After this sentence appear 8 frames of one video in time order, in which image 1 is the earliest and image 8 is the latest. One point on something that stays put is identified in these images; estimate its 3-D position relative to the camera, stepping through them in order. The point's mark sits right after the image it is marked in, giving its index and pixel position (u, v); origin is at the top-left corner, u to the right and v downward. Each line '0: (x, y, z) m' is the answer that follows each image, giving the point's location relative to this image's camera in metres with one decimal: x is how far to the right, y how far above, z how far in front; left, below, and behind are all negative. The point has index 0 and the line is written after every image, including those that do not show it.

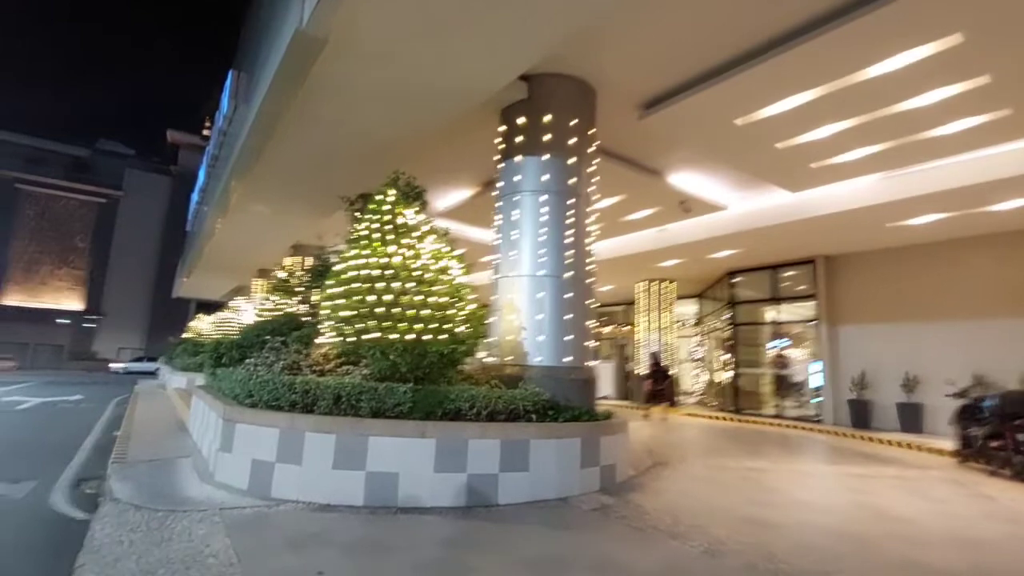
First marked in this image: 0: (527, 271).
0: (+0.2, +0.2, +7.1) m
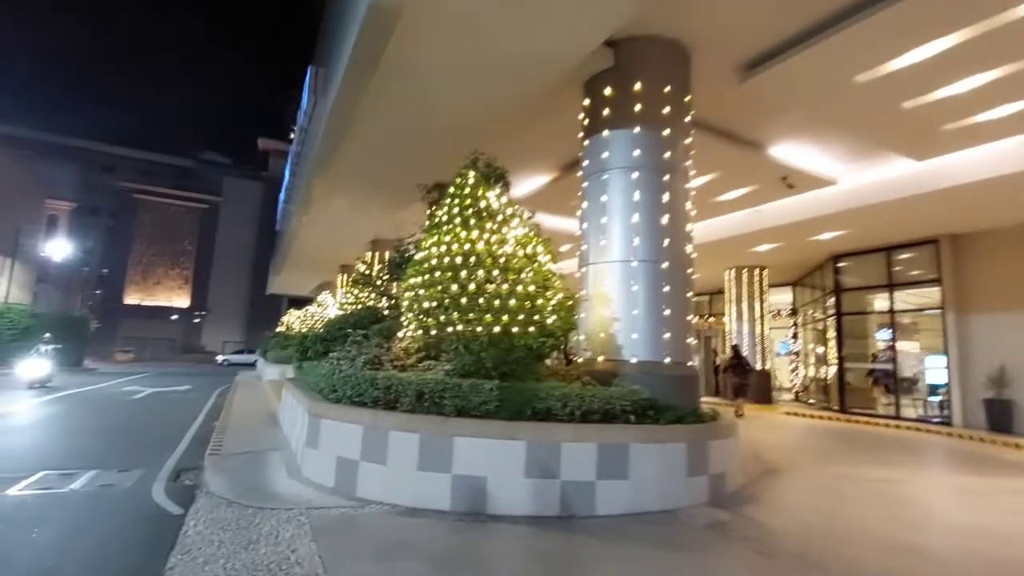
0: (+1.4, +0.4, +6.5) m
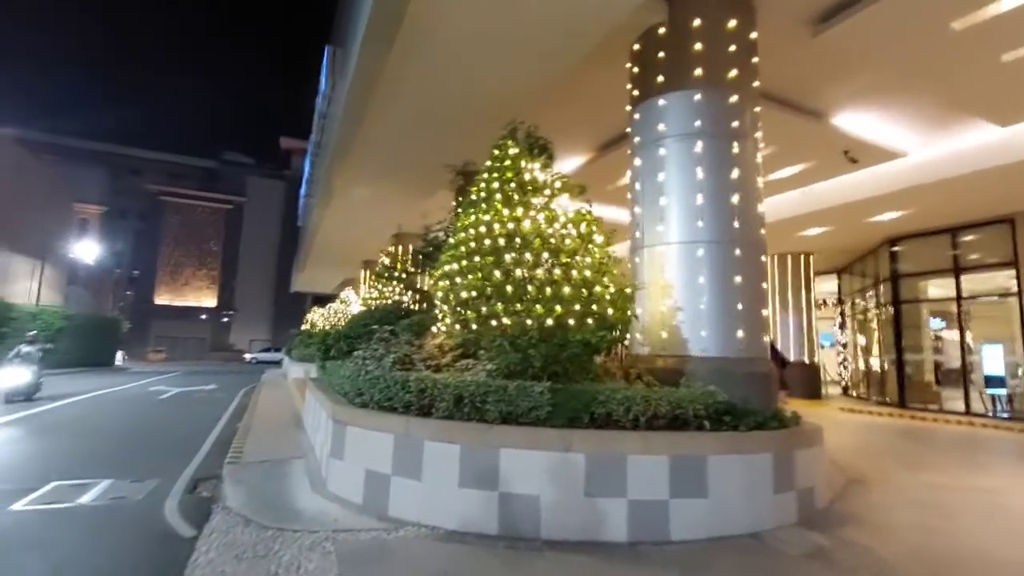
0: (+1.8, +0.5, +5.6) m
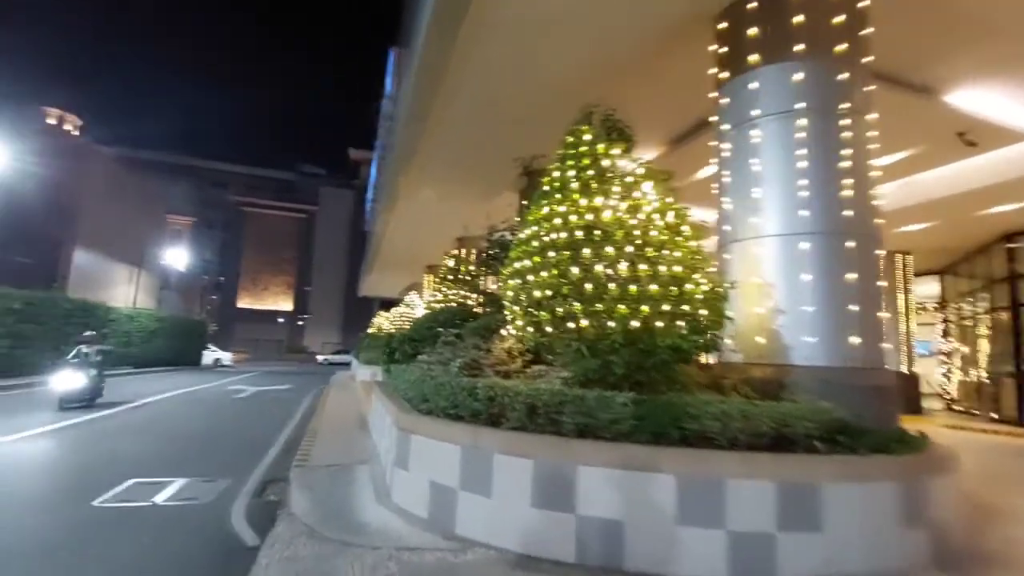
0: (+2.6, +0.5, +5.0) m
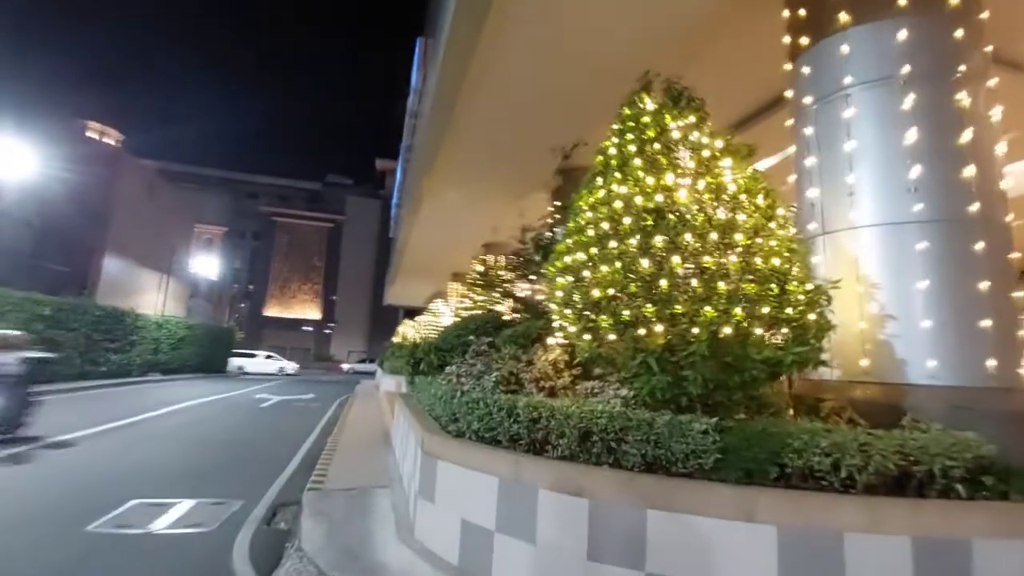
0: (+2.9, +0.5, +4.1) m
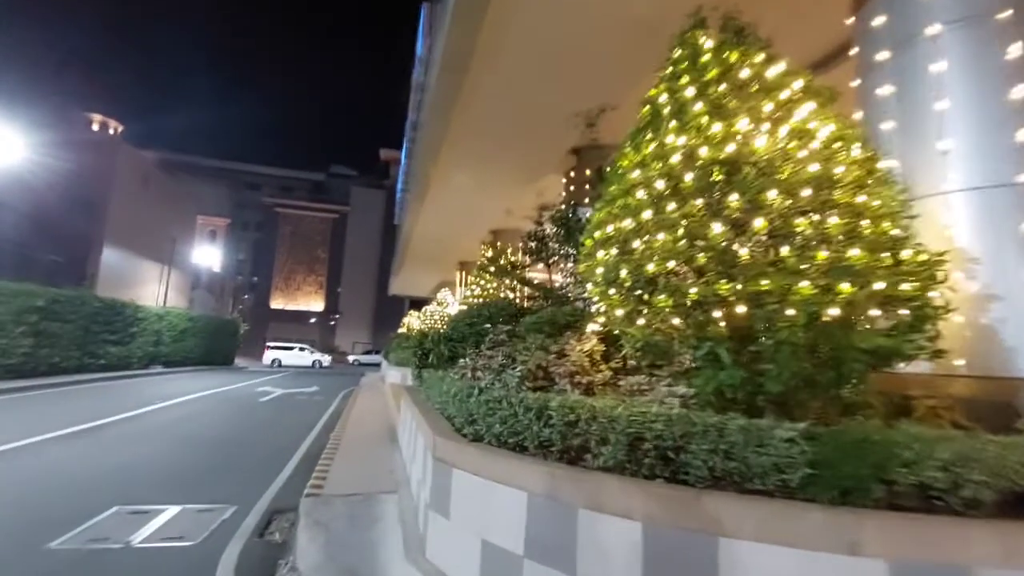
0: (+3.1, +0.7, +3.4) m
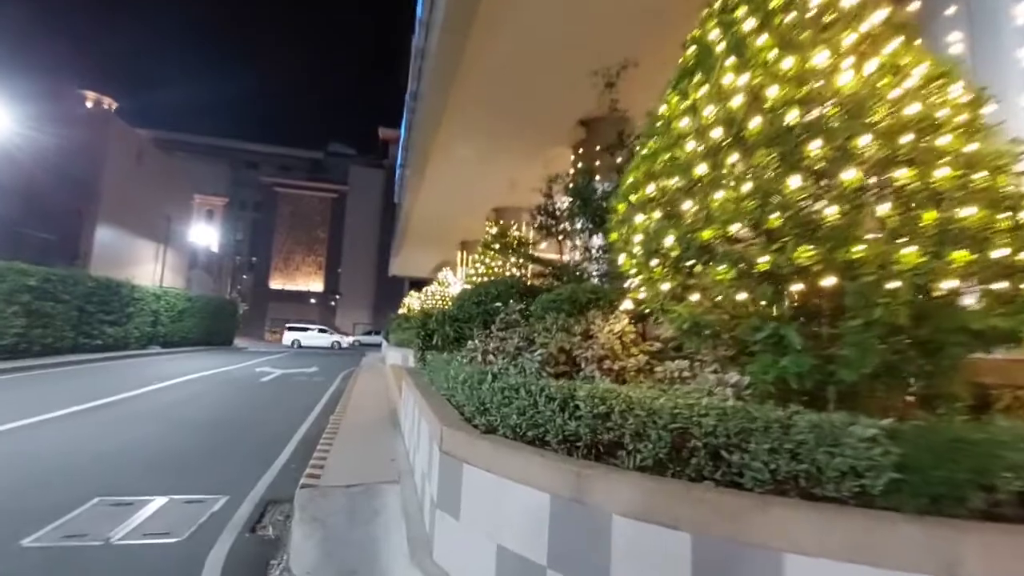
0: (+3.2, +0.8, +2.9) m
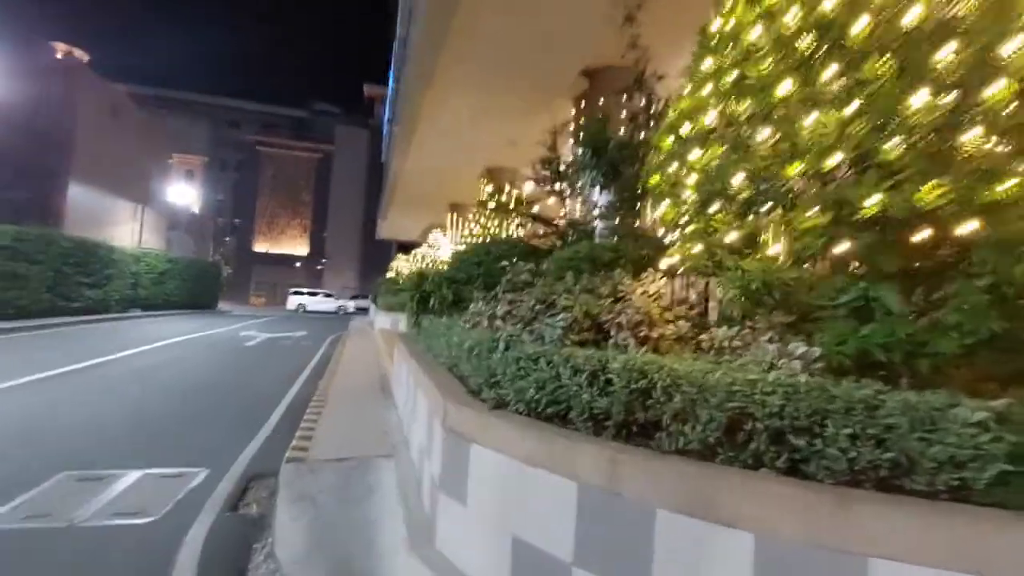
0: (+3.3, +1.0, +2.5) m
